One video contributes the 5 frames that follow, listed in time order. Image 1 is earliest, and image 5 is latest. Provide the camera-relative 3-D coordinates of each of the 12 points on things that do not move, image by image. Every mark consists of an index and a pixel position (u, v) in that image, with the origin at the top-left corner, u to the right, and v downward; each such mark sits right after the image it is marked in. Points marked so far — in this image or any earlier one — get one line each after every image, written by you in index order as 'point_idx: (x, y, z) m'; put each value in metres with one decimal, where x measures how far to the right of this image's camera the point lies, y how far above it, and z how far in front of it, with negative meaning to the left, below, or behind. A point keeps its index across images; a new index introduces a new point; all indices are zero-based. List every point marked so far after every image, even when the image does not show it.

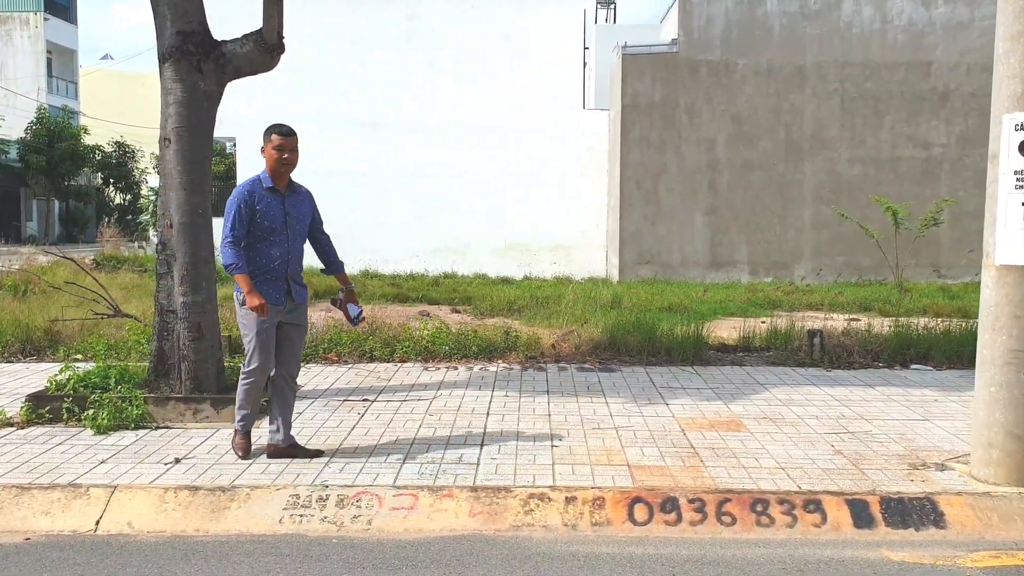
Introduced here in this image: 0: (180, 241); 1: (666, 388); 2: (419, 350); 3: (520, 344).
0: (-2.4, +0.4, +5.5) m
1: (+1.3, -0.9, +6.3) m
2: (-0.9, -0.7, +7.7) m
3: (+0.1, -0.6, +7.8) m
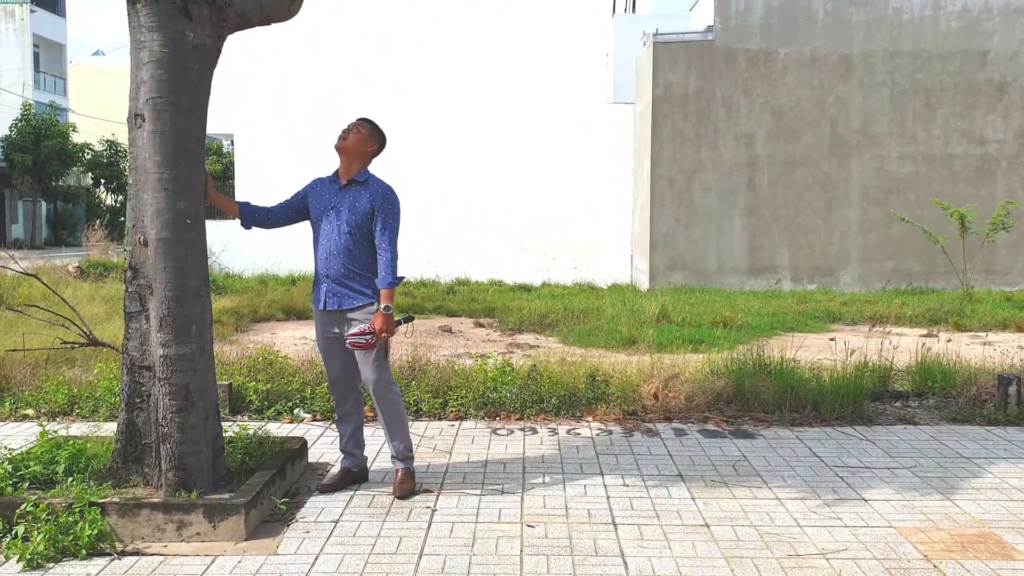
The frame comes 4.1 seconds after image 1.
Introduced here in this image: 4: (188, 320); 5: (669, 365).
0: (-1.7, +0.1, +3.7) m
1: (+2.0, -1.1, +4.6) m
2: (-0.2, -0.9, +5.9) m
3: (+0.8, -0.8, +6.0) m
4: (-1.6, -0.2, +3.7) m
5: (+1.4, -0.7, +7.0) m
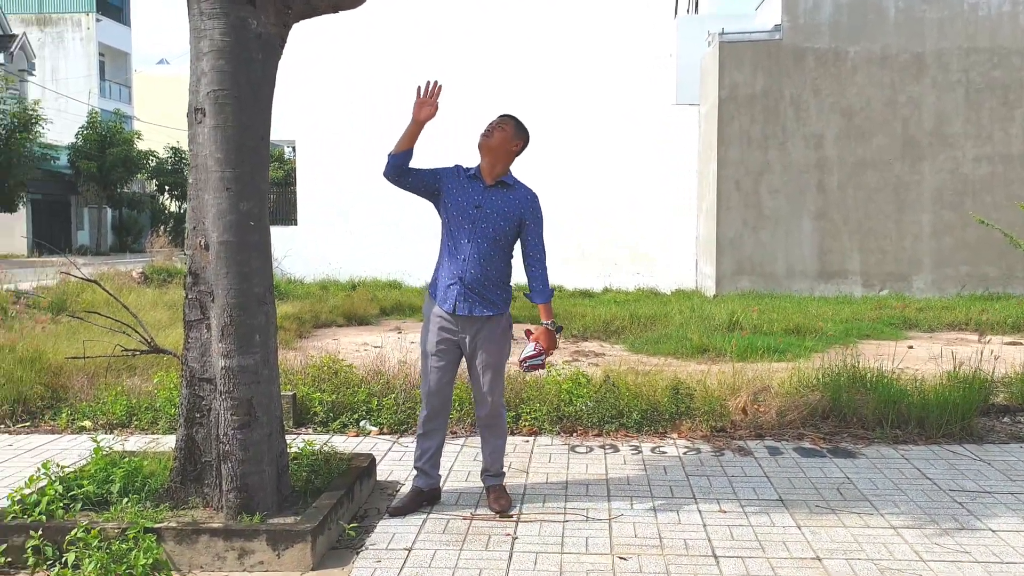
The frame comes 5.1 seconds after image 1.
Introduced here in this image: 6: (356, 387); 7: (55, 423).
0: (-1.3, +0.1, +3.4) m
1: (+2.5, -1.1, +4.0) m
2: (+0.3, -0.9, +5.6) m
3: (+1.3, -0.9, +5.6) m
4: (-1.2, -0.2, +3.5) m
5: (+2.0, -0.8, +6.5) m
6: (-1.2, -0.7, +5.6) m
7: (-3.4, -1.0, +5.6) m
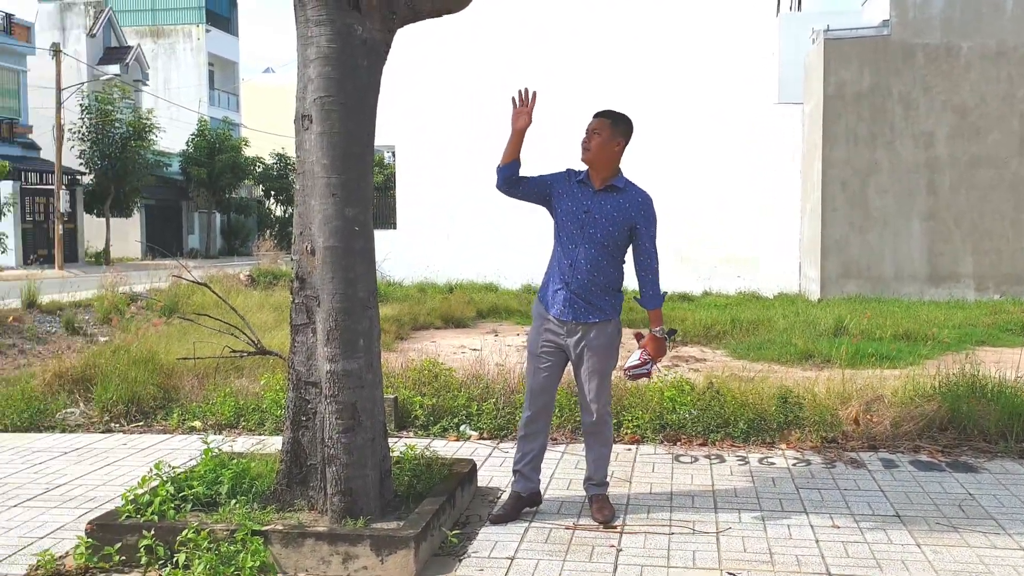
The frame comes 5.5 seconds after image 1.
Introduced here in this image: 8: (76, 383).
0: (-0.8, +0.1, +3.5) m
1: (+3.0, -1.2, +3.6) m
2: (+1.0, -1.0, +5.4) m
3: (+2.1, -0.9, +5.2) m
4: (-0.7, -0.2, +3.5) m
5: (+2.9, -0.8, +6.1) m
6: (-0.4, -0.8, +5.6) m
7: (-2.7, -1.0, +5.8) m
8: (-3.7, -0.8, +6.4) m
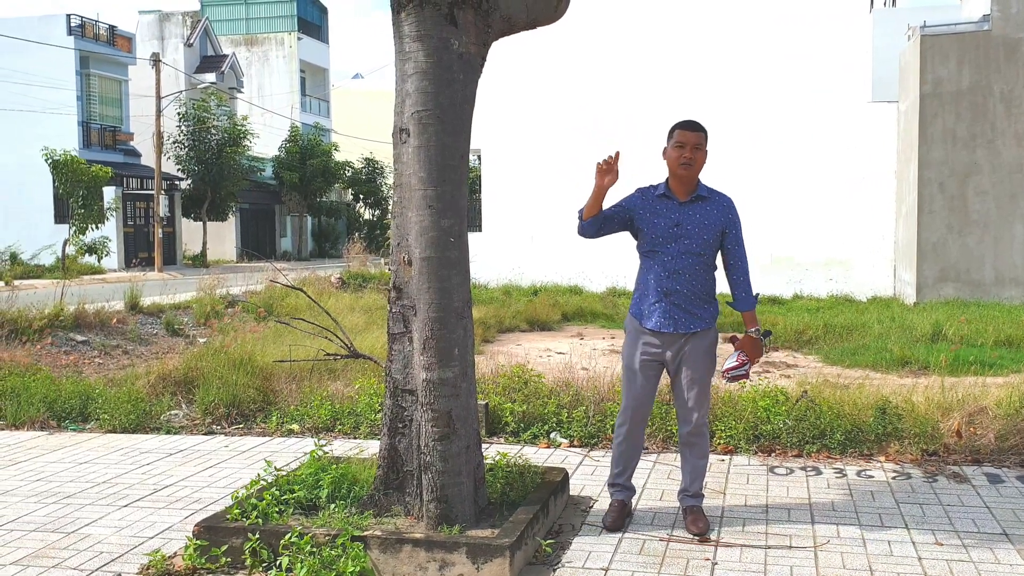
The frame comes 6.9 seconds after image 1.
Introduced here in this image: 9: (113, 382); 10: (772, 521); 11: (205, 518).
0: (-0.4, 0.0, +3.5) m
1: (+3.4, -1.2, +3.3) m
2: (+1.7, -1.0, +5.2) m
3: (+2.7, -1.0, +5.0) m
4: (-0.3, -0.3, +3.5) m
5: (+3.6, -0.9, +5.8) m
6: (+0.2, -0.8, +5.6) m
7: (-2.0, -1.1, +6.1) m
8: (-3.0, -0.8, +6.8) m
9: (-3.8, -0.9, +7.1) m
10: (+1.4, -1.2, +3.9) m
11: (-1.5, -1.1, +3.8) m
